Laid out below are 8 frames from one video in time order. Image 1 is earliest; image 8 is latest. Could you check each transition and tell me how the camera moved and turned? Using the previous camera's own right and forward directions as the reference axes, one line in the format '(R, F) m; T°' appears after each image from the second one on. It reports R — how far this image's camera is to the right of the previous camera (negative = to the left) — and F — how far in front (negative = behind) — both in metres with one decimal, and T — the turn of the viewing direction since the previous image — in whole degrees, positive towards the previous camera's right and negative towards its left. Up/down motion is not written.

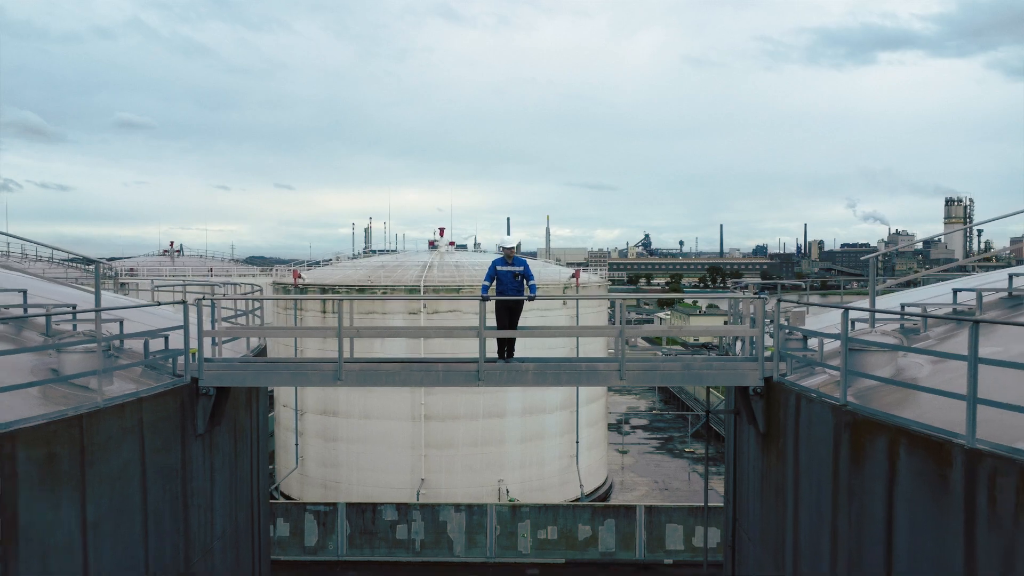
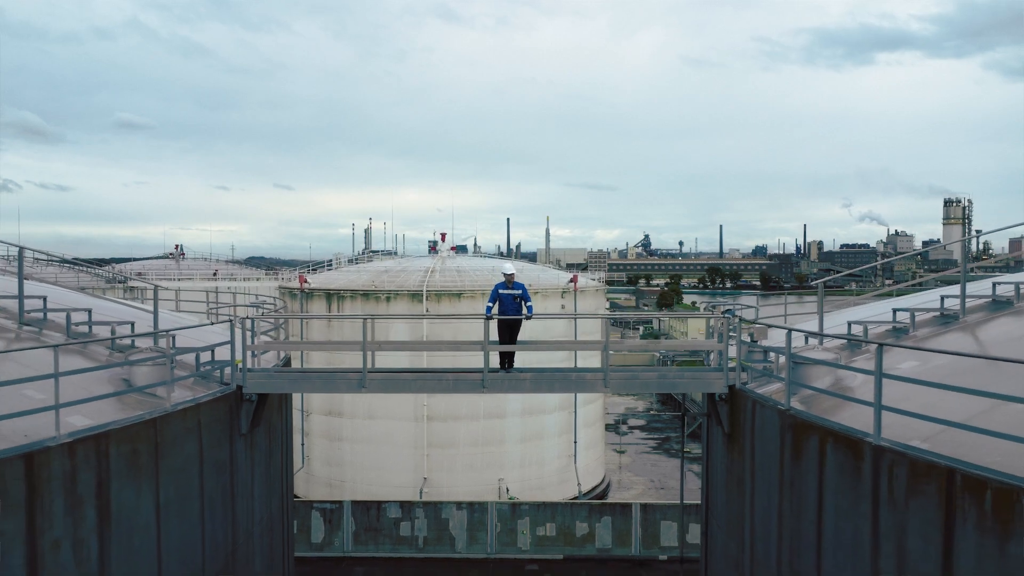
(0.0, -0.6) m; 0°
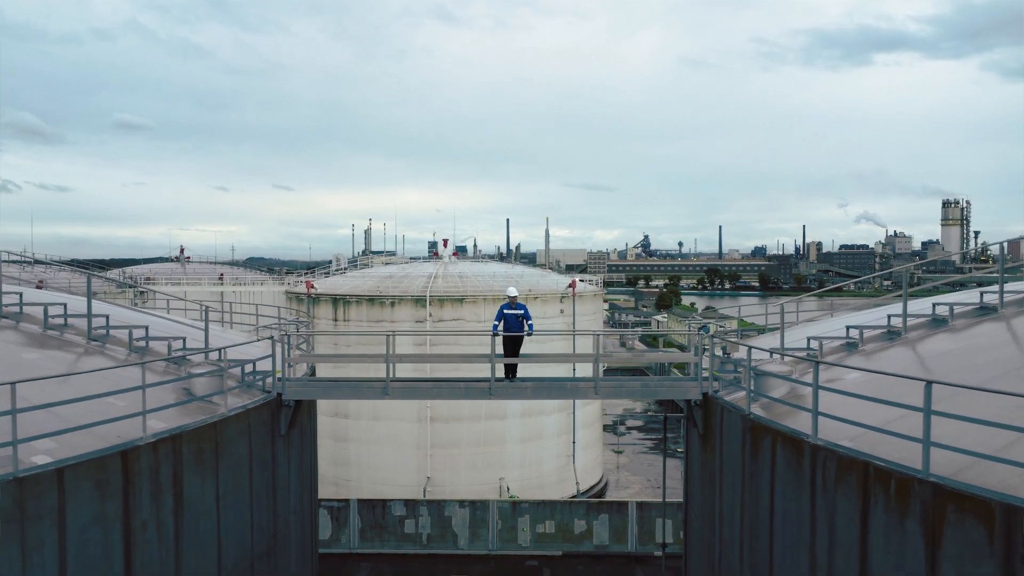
(0.0, -0.7) m; 0°
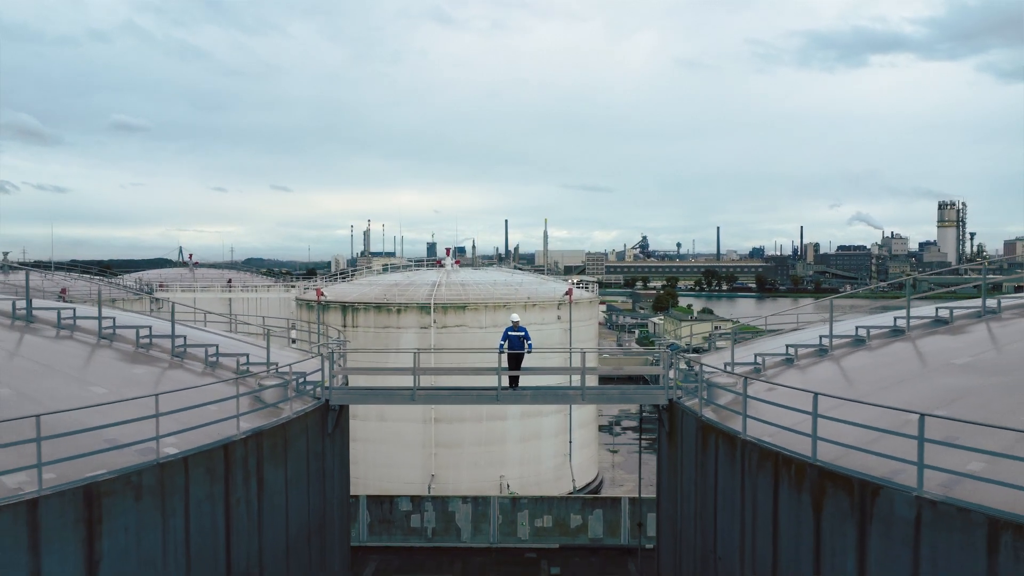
(0.0, -1.2) m; 0°
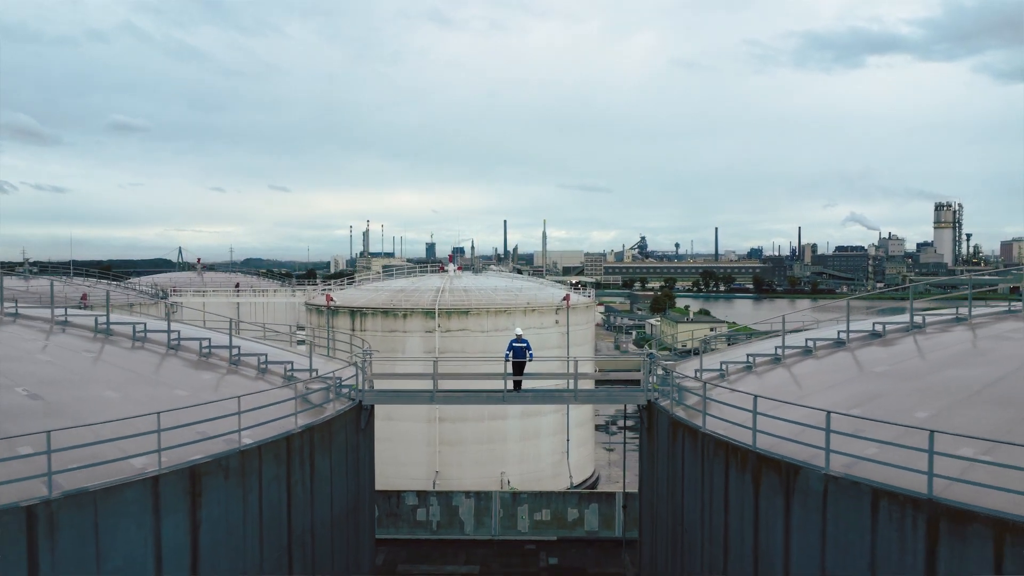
(-0.1, -1.2) m; 0°
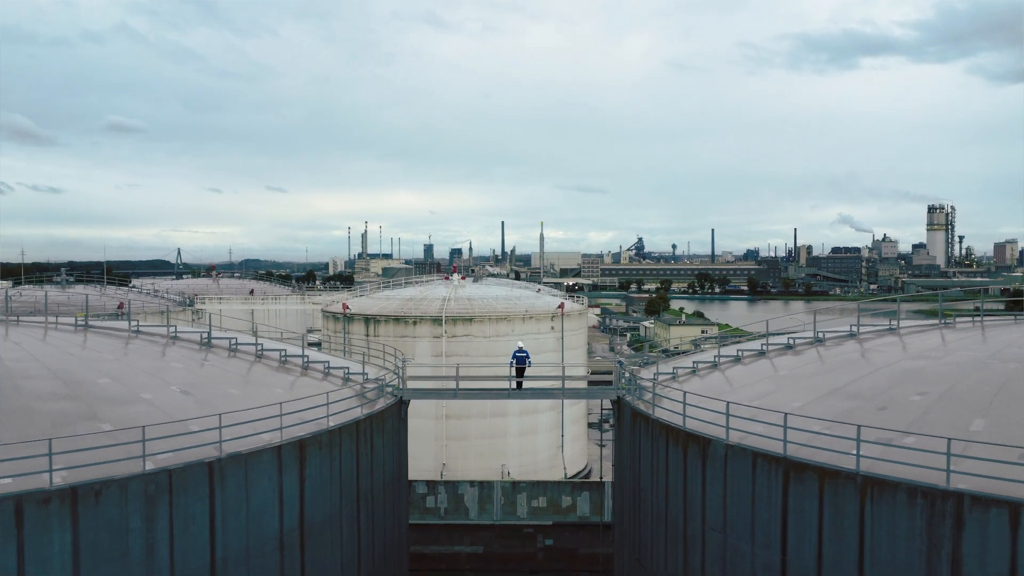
(-0.1, -2.4) m; 0°
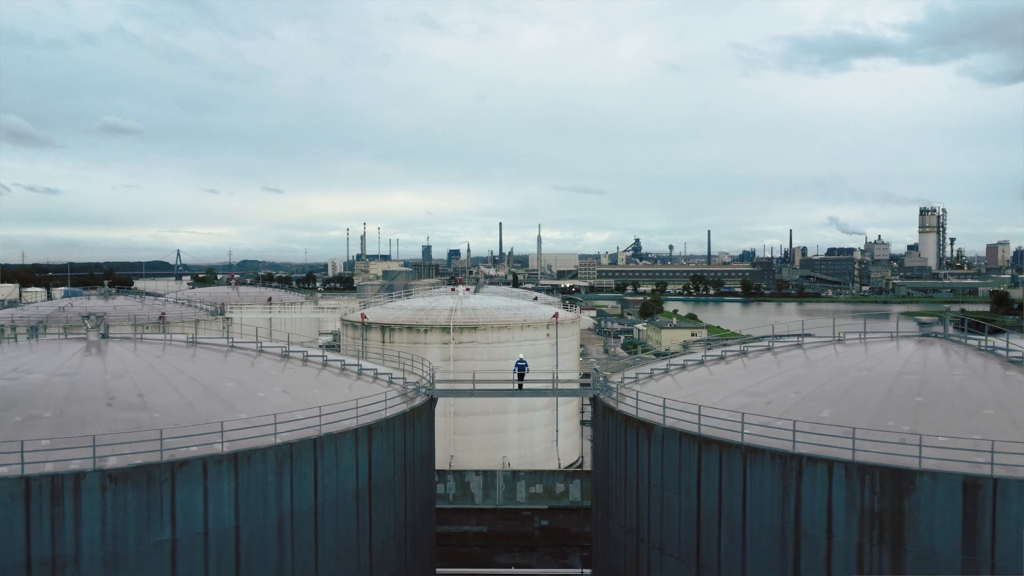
(-0.1, -3.3) m; 0°
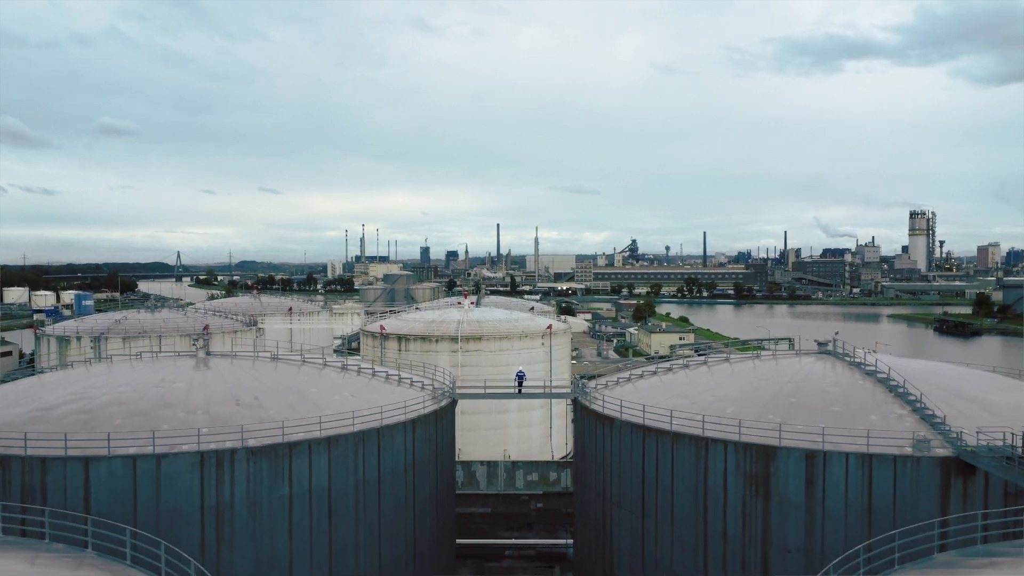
(-0.1, -4.4) m; 0°
